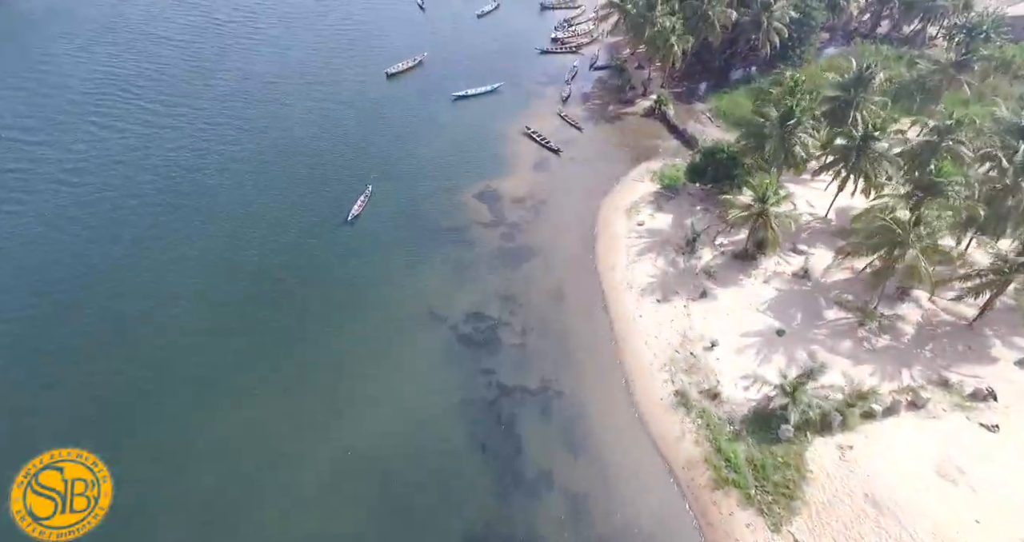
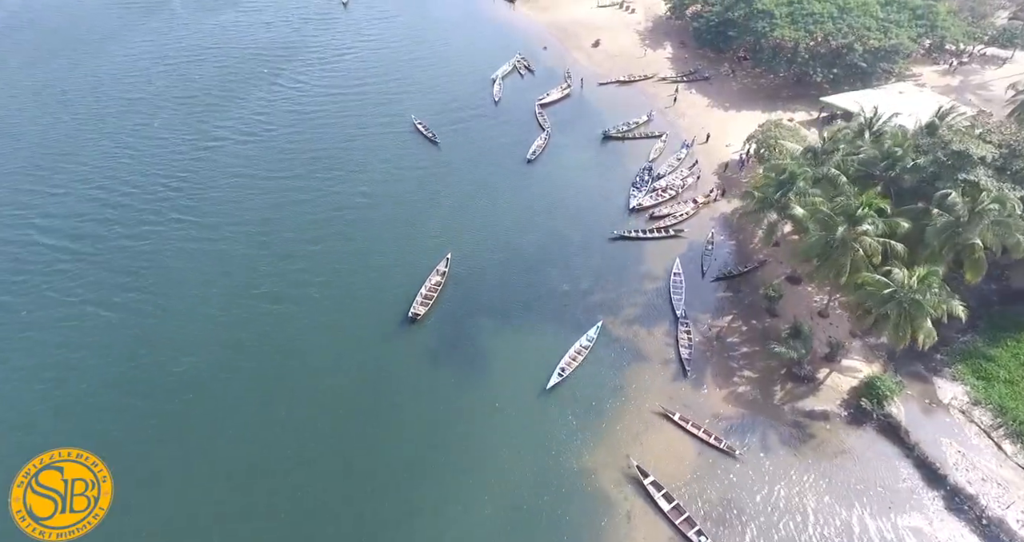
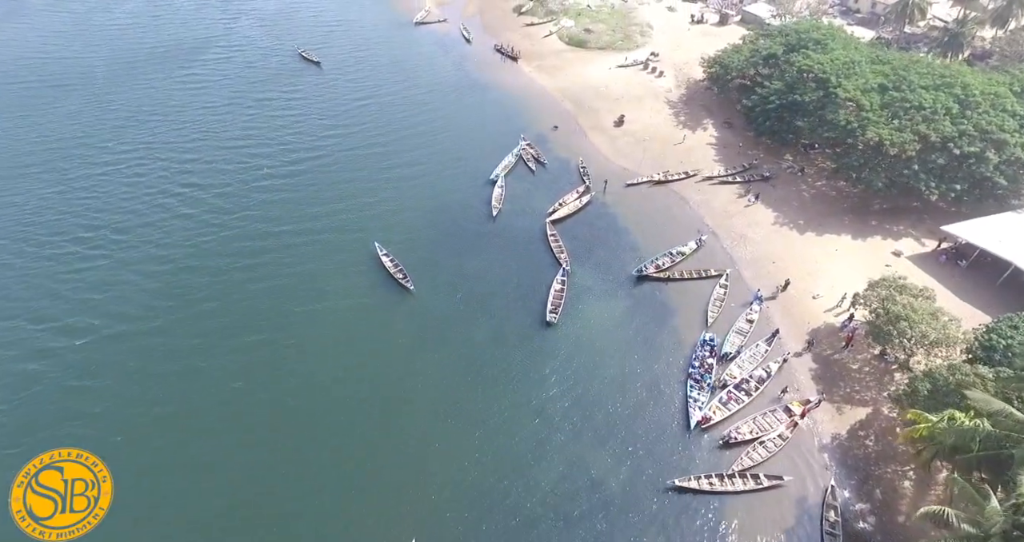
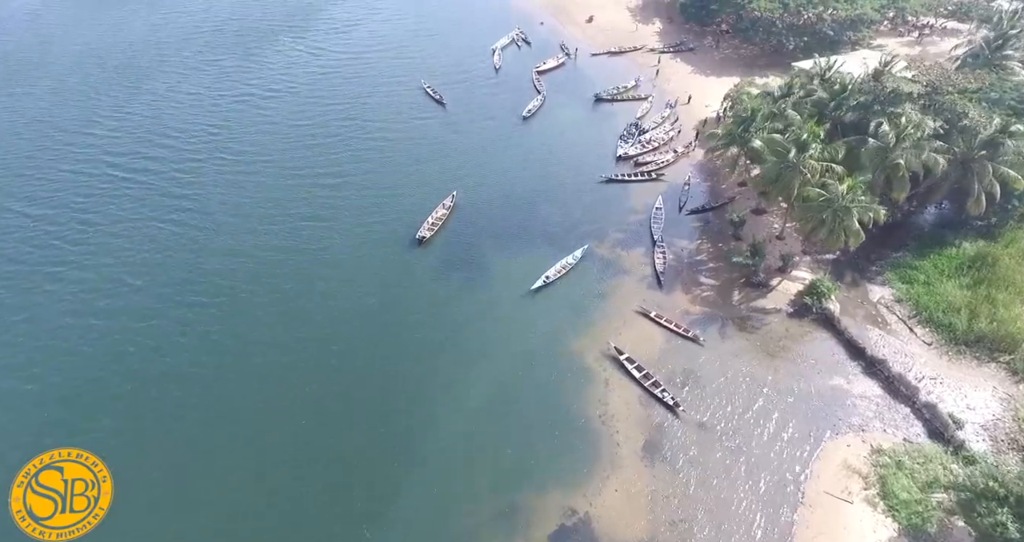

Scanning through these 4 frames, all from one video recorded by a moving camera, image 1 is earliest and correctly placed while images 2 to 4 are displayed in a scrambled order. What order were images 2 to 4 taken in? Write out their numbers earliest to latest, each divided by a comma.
4, 2, 3
